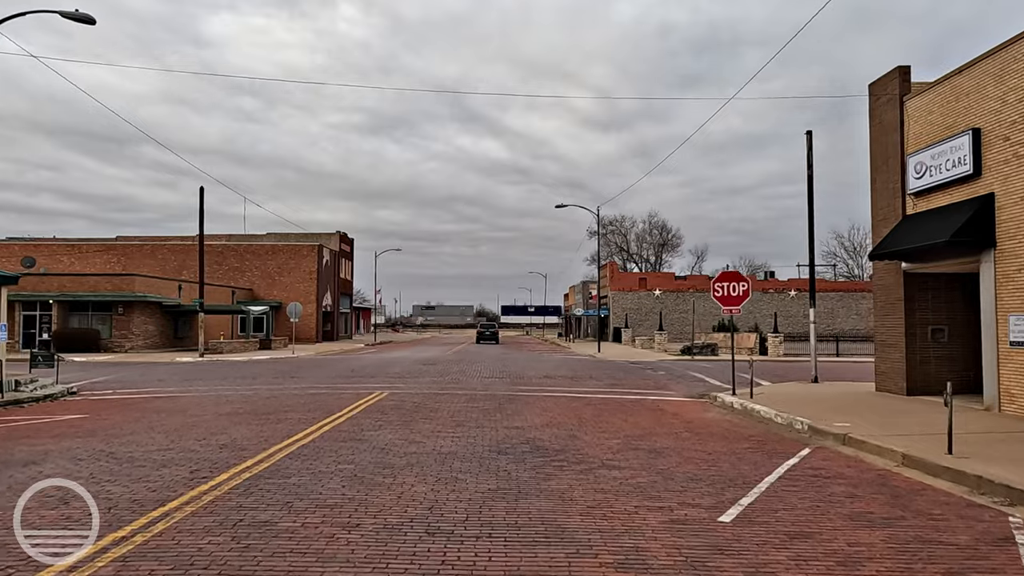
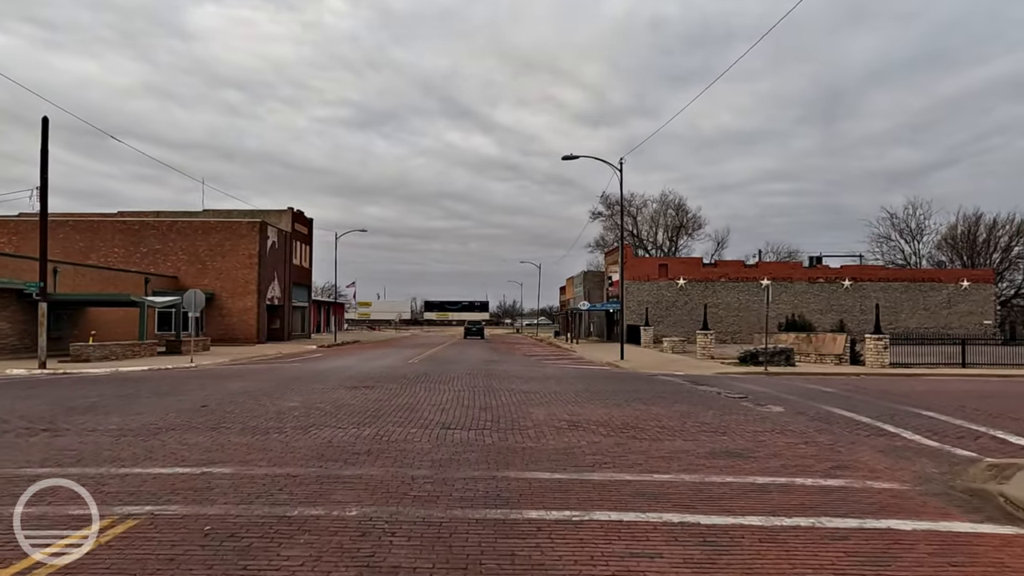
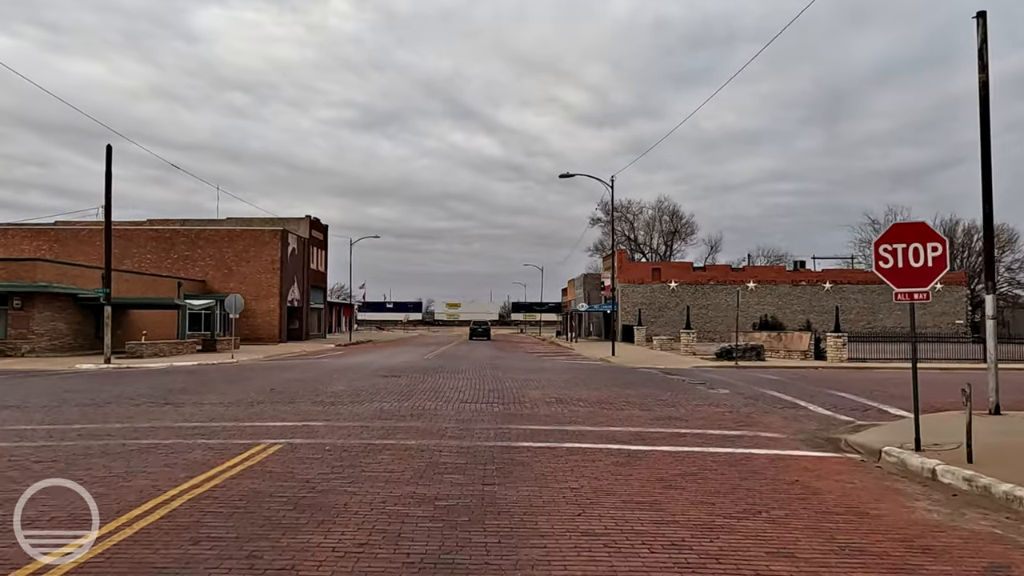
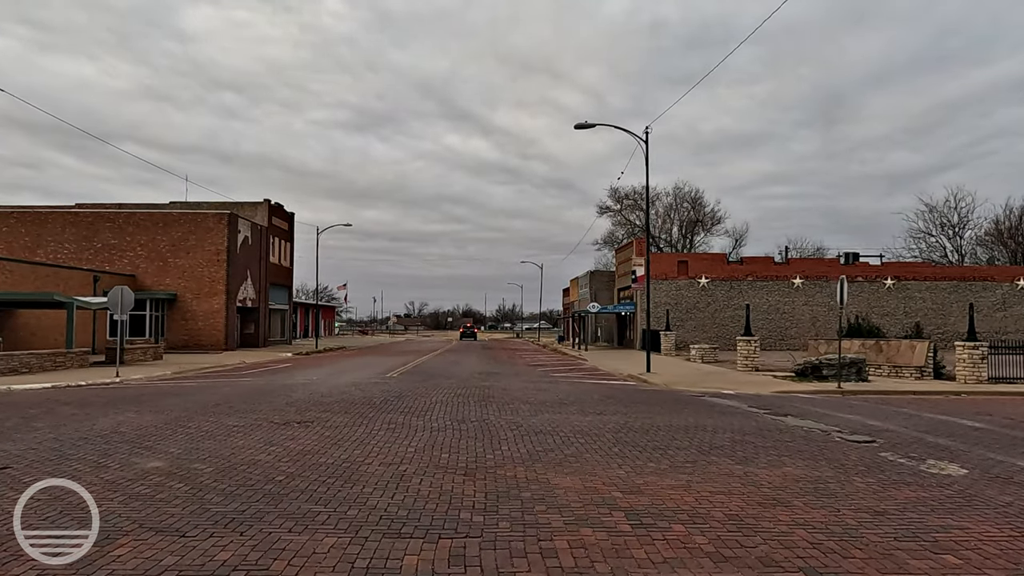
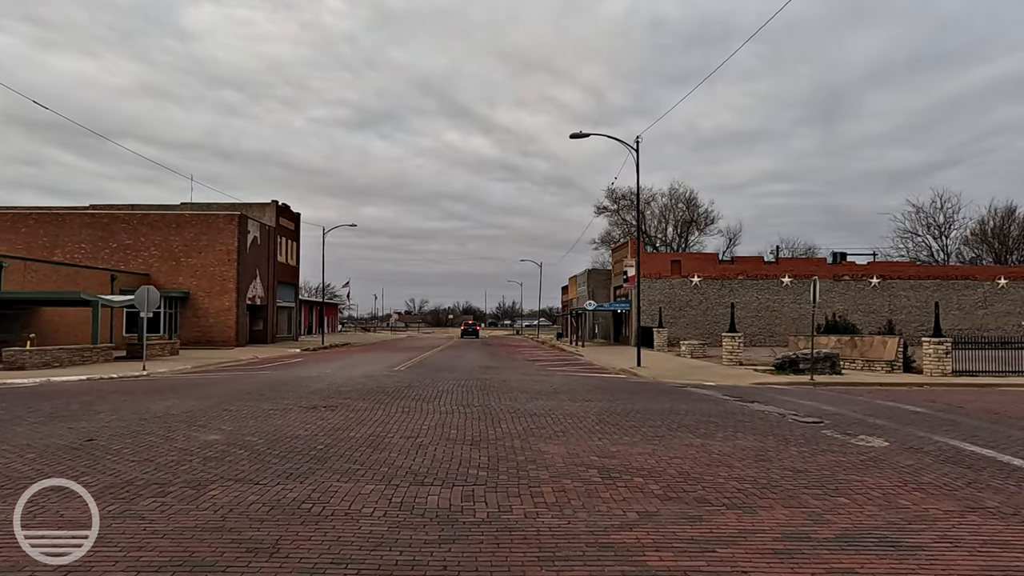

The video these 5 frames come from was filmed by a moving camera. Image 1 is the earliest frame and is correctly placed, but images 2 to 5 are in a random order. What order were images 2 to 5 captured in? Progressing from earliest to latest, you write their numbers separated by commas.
3, 2, 5, 4
